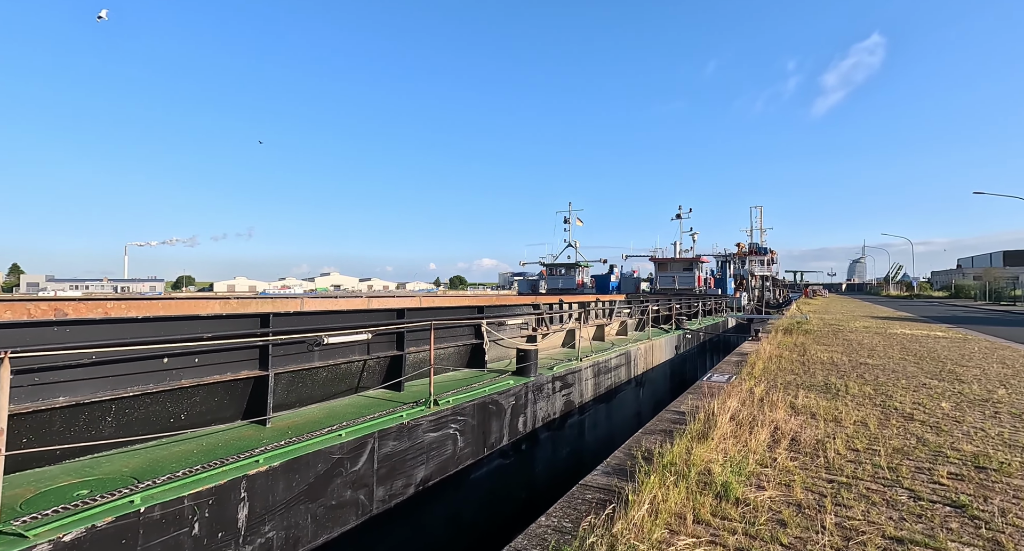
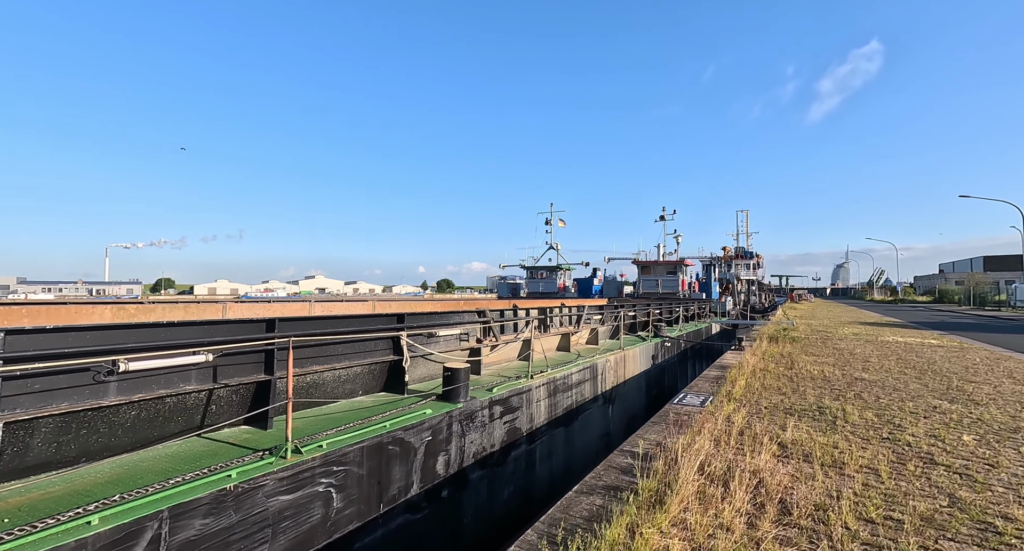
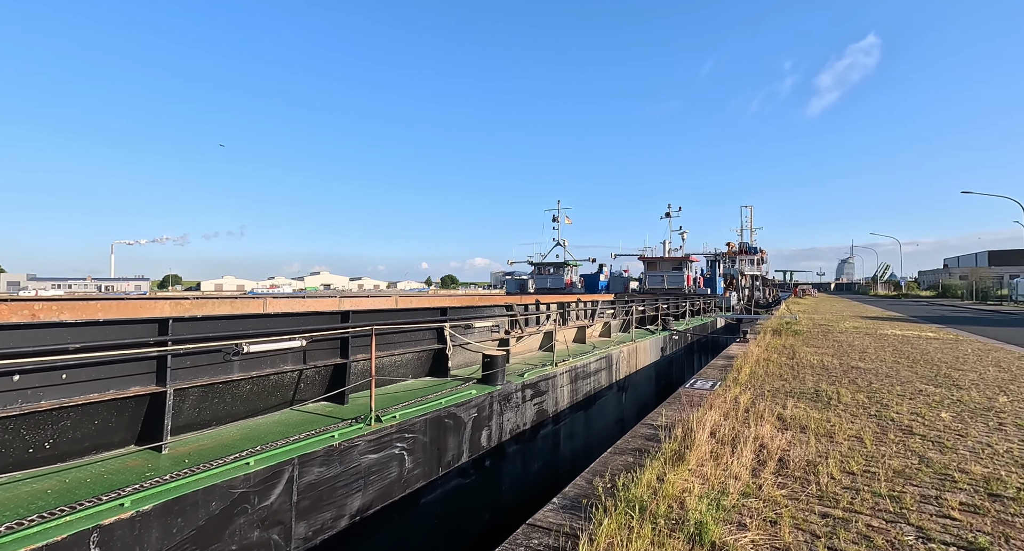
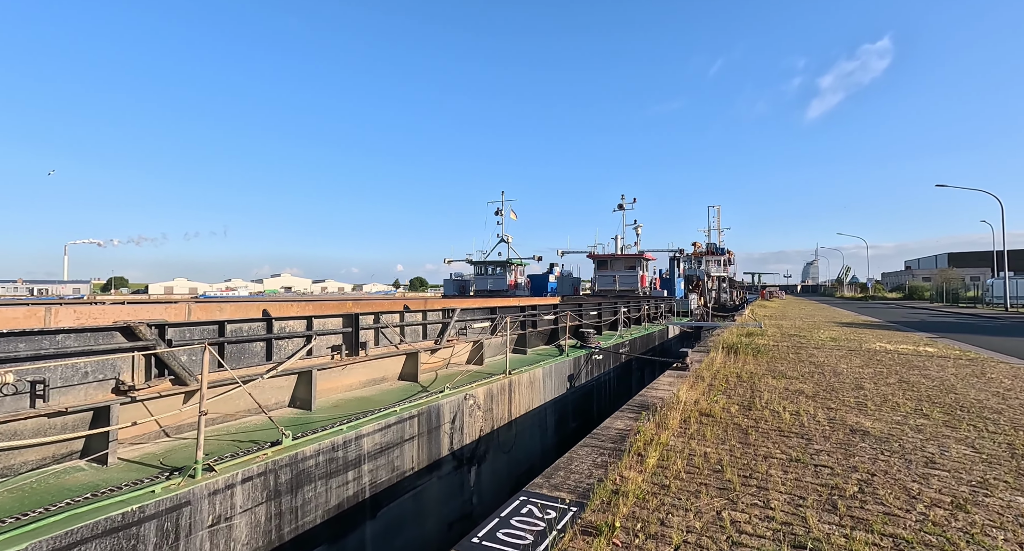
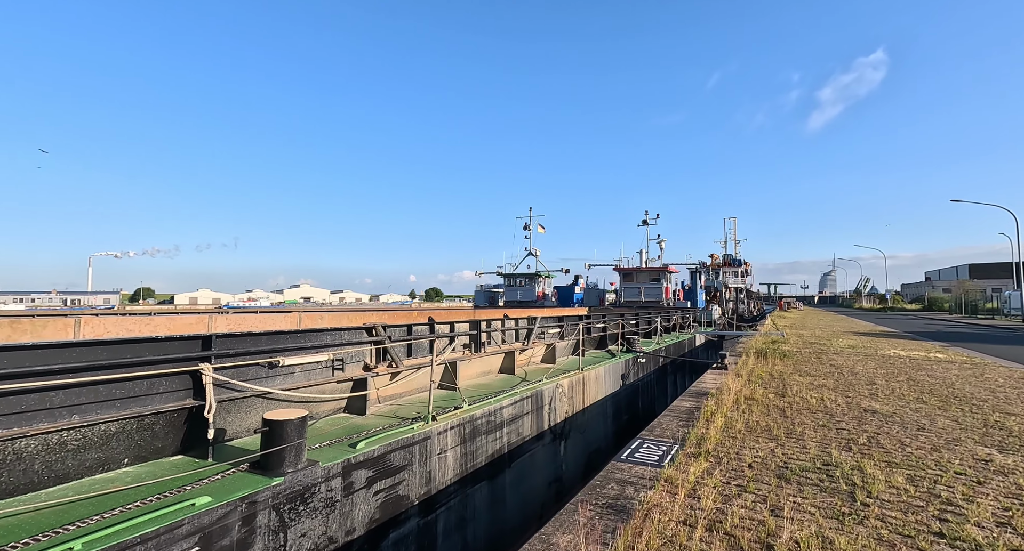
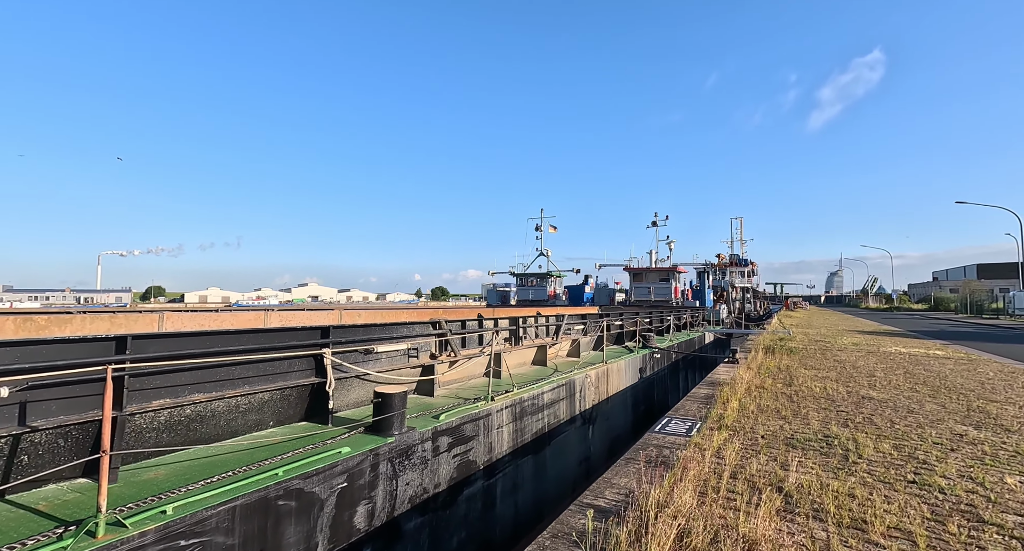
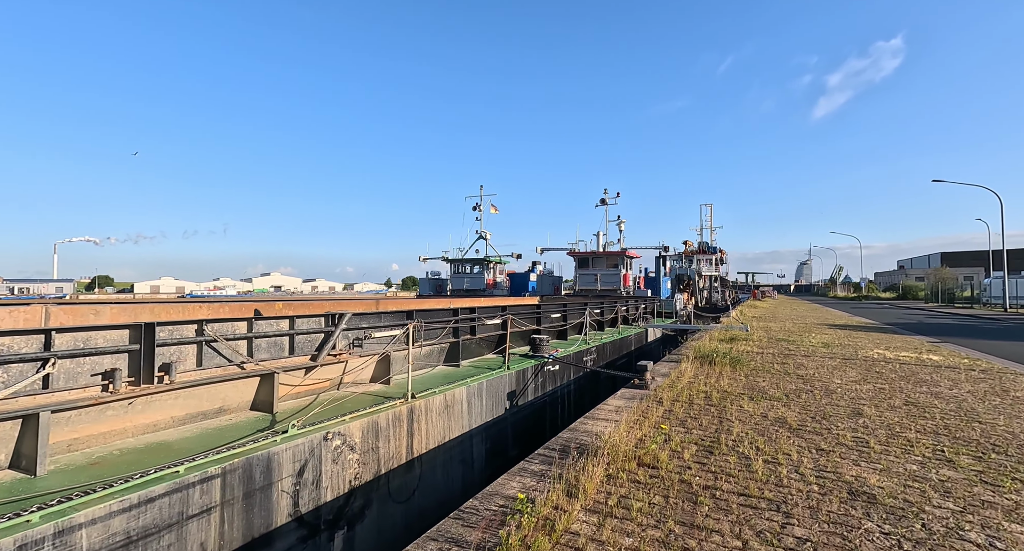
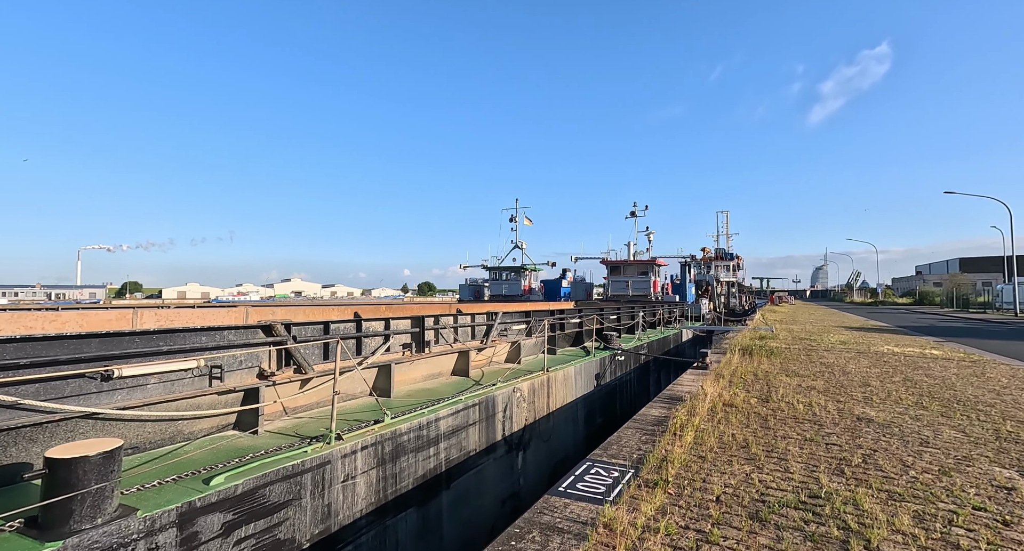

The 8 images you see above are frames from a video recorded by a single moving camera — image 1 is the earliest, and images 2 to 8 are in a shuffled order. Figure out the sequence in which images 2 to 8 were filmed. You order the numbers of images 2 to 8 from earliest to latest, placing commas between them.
3, 2, 6, 5, 8, 4, 7
